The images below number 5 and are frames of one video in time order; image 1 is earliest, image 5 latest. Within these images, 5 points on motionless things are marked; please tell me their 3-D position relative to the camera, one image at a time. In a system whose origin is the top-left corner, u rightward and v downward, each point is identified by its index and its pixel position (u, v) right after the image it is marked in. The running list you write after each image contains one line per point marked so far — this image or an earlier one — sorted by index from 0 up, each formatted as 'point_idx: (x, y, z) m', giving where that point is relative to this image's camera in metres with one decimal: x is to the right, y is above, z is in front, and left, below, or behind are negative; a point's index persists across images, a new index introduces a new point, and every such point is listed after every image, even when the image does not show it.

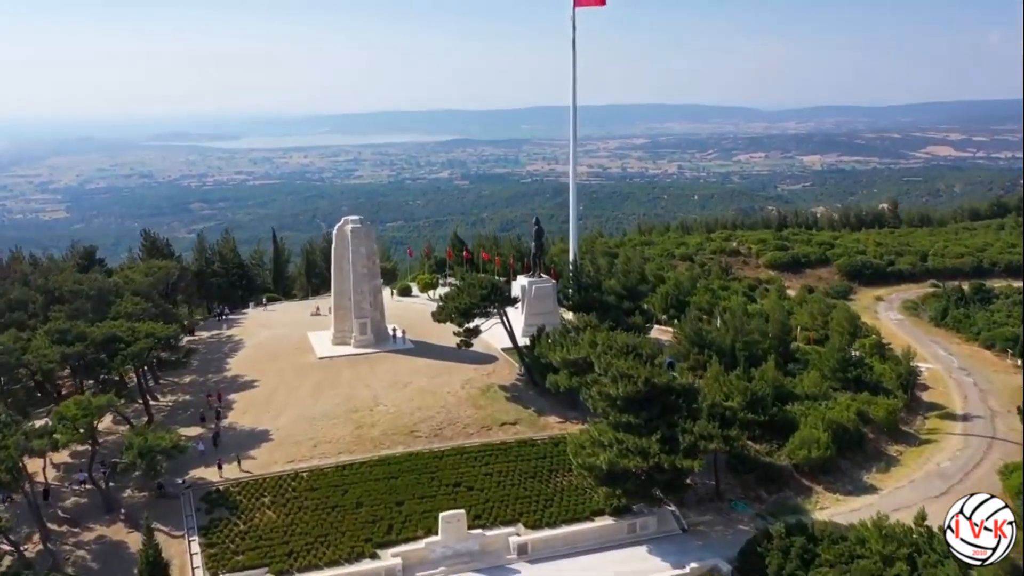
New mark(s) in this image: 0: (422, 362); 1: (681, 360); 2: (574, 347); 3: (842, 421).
0: (-1.9, -1.5, +17.7) m
1: (+3.6, -1.6, +18.1) m
2: (+1.0, -1.0, +14.6) m
3: (+6.2, -2.5, +16.0) m
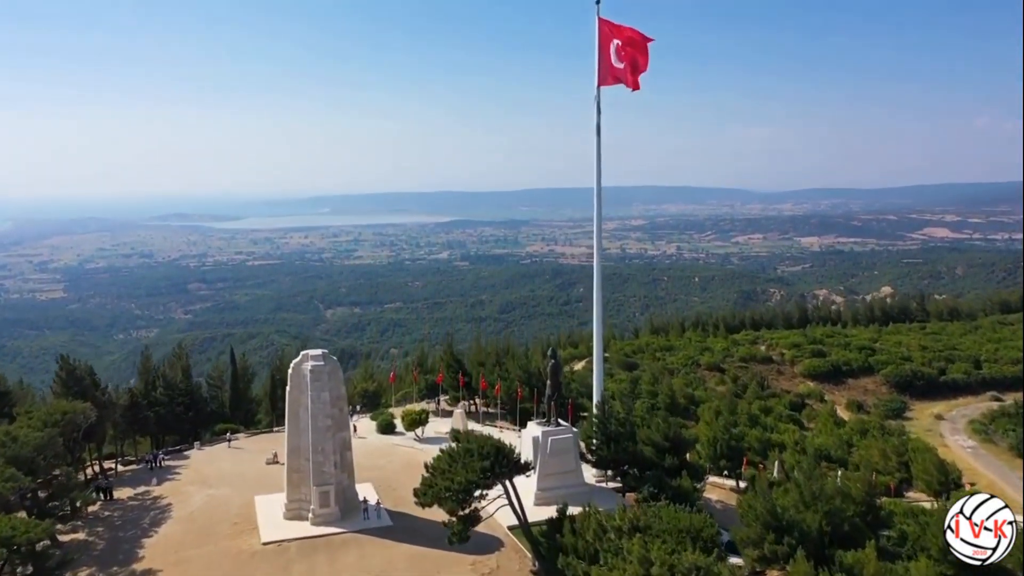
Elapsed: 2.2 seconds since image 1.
0: (-1.7, -4.0, +13.2) m
1: (+3.8, -4.1, +13.6) m
2: (+1.2, -3.2, +10.1) m
3: (+6.3, -4.8, +11.3) m
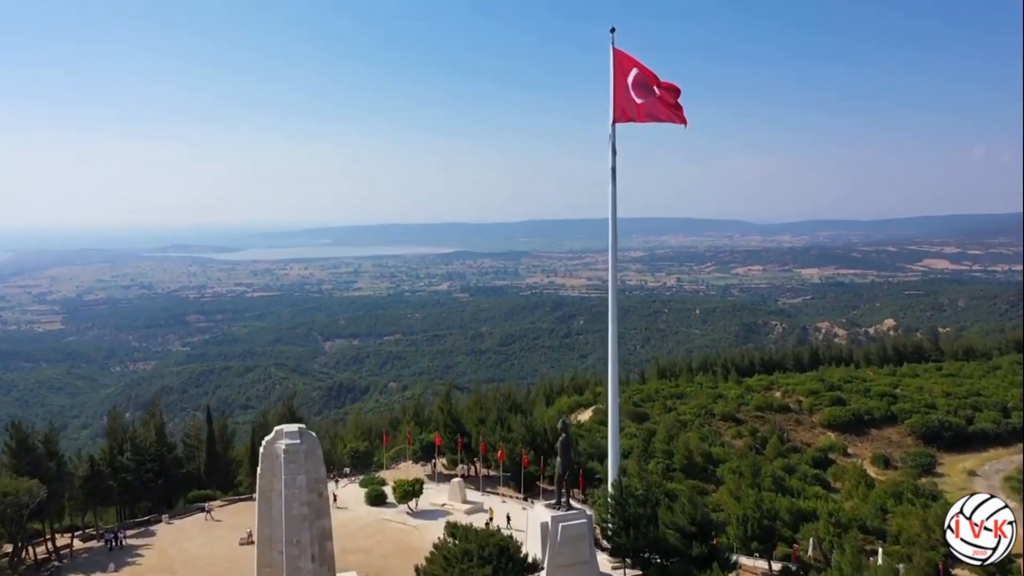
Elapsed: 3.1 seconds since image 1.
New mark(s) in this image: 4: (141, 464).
0: (-1.6, -4.9, +11.2) m
1: (+3.8, -5.0, +11.6) m
2: (+1.3, -4.0, +8.2) m
3: (+6.4, -5.7, +9.4) m
4: (-8.1, -3.8, +18.6) m
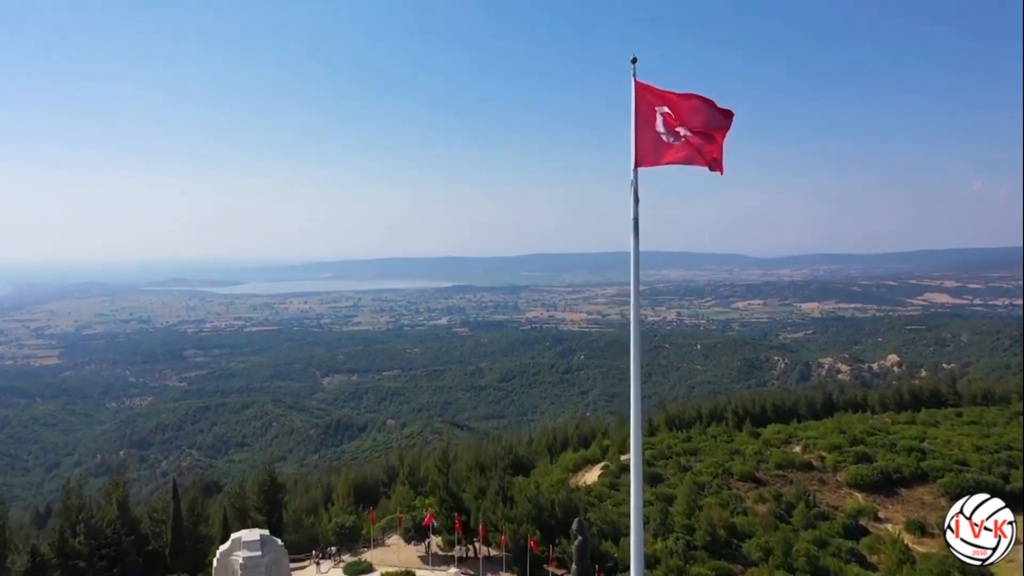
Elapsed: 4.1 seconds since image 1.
0: (-1.5, -5.8, +9.0) m
1: (+3.9, -5.9, +9.4) m
2: (+1.4, -4.8, +6.0) m
3: (+6.5, -6.5, +7.1) m
4: (-8.0, -5.0, +16.4) m
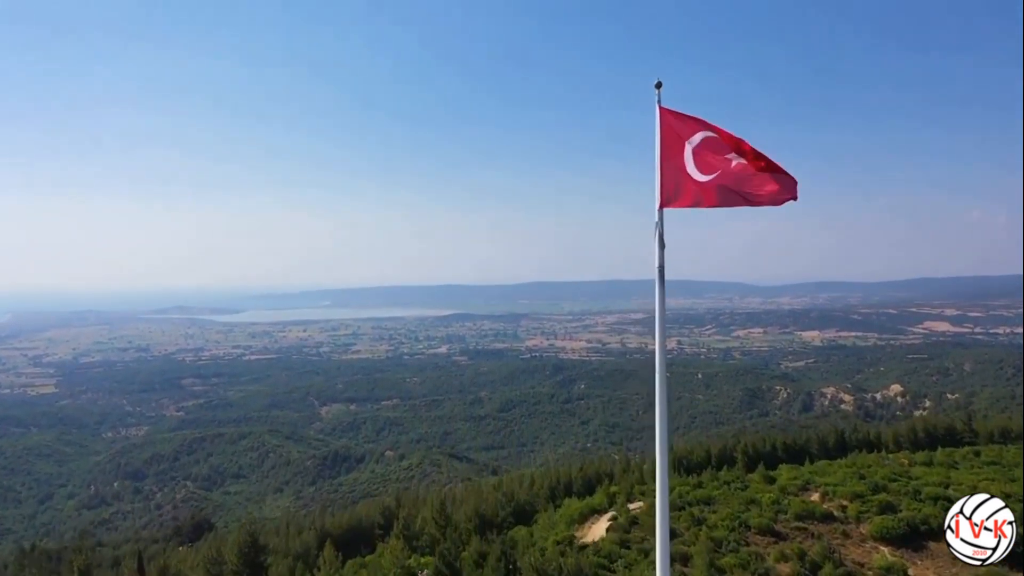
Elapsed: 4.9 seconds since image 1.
0: (-1.5, -6.4, +7.2) m
1: (+4.0, -6.6, +7.6) m
2: (+1.4, -5.3, +4.3) m
3: (+6.5, -7.0, +5.3) m
4: (-7.9, -5.8, +14.6) m
